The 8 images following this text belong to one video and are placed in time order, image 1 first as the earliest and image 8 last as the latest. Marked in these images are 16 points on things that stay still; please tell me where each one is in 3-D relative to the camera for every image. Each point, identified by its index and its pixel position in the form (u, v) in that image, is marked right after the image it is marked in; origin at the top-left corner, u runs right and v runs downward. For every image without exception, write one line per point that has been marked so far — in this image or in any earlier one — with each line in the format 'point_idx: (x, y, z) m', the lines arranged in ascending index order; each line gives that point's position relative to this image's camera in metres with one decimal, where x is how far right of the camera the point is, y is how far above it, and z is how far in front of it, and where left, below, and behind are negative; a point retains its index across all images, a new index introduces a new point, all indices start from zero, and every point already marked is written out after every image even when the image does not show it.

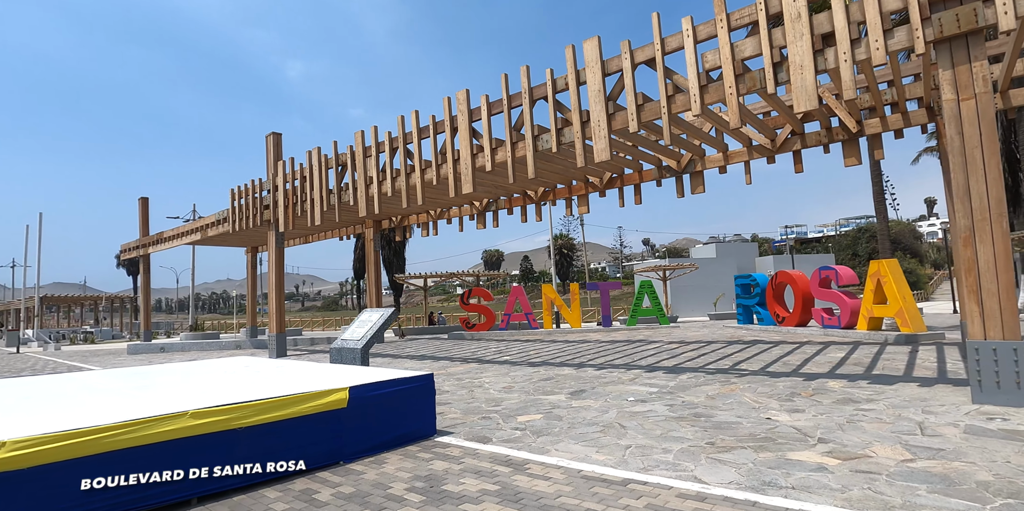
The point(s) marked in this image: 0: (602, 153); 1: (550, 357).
0: (+1.5, +1.7, +8.7) m
1: (+0.9, -2.3, +12.3) m
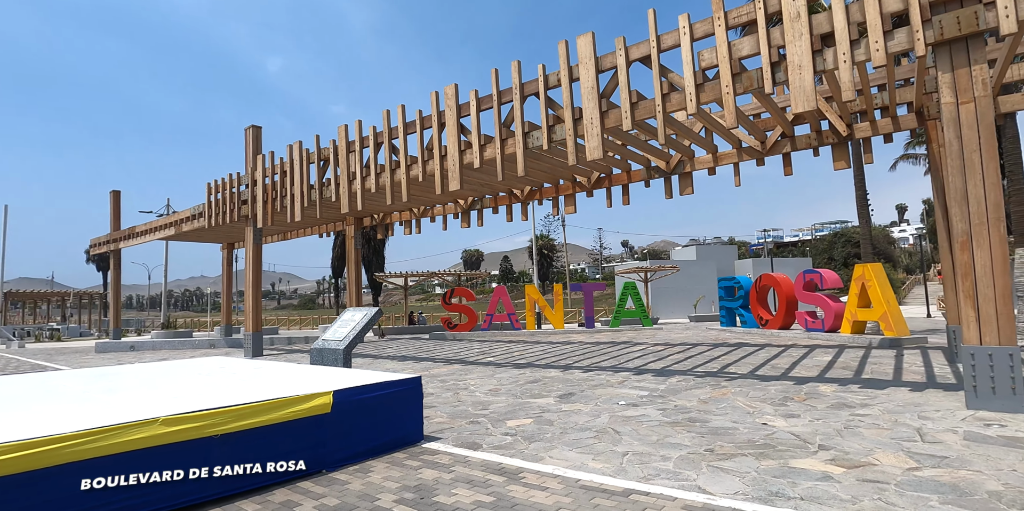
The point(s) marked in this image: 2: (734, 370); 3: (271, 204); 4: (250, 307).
0: (+1.3, +1.7, +8.6) m
1: (+0.5, -2.3, +12.1) m
2: (+3.9, -2.0, +9.3) m
3: (-6.7, +1.4, +14.7) m
4: (-7.8, -1.5, +15.7) m
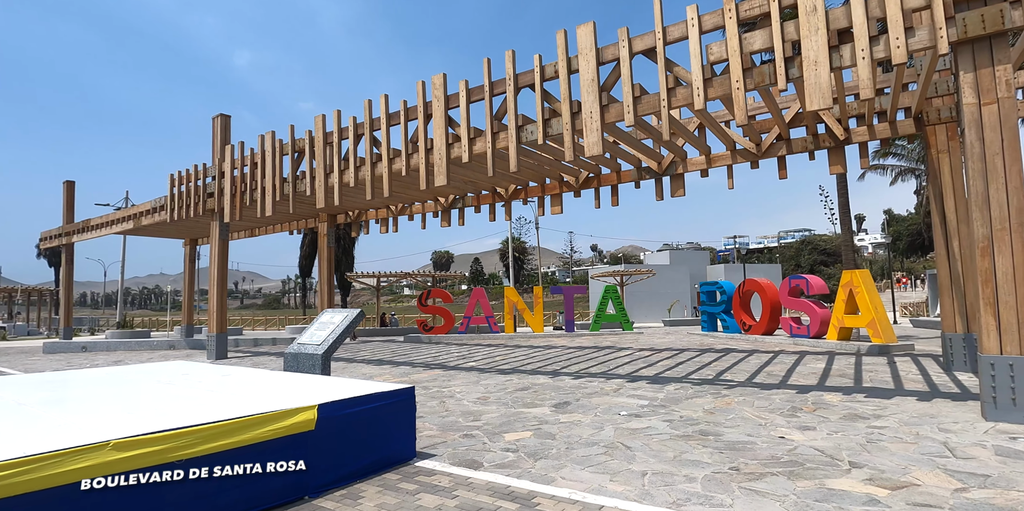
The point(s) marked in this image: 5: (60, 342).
0: (+1.2, +1.7, +8.1) m
1: (+0.2, -2.4, +11.6) m
2: (+3.7, -2.1, +9.0) m
3: (-7.1, +1.5, +13.8) m
4: (-8.3, -1.4, +14.8) m
5: (-16.0, -3.1, +18.8) m
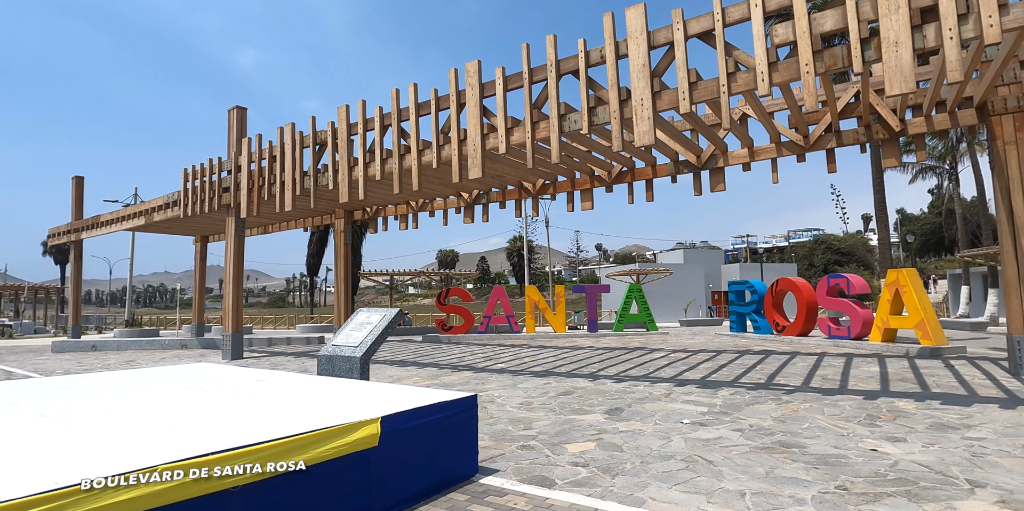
0: (+1.9, +1.7, +7.6) m
1: (+0.8, -2.3, +11.1) m
2: (+4.3, -2.0, +8.5) m
3: (-6.4, +1.6, +13.4) m
4: (-7.6, -1.3, +14.3) m
5: (-15.3, -2.9, +18.4) m
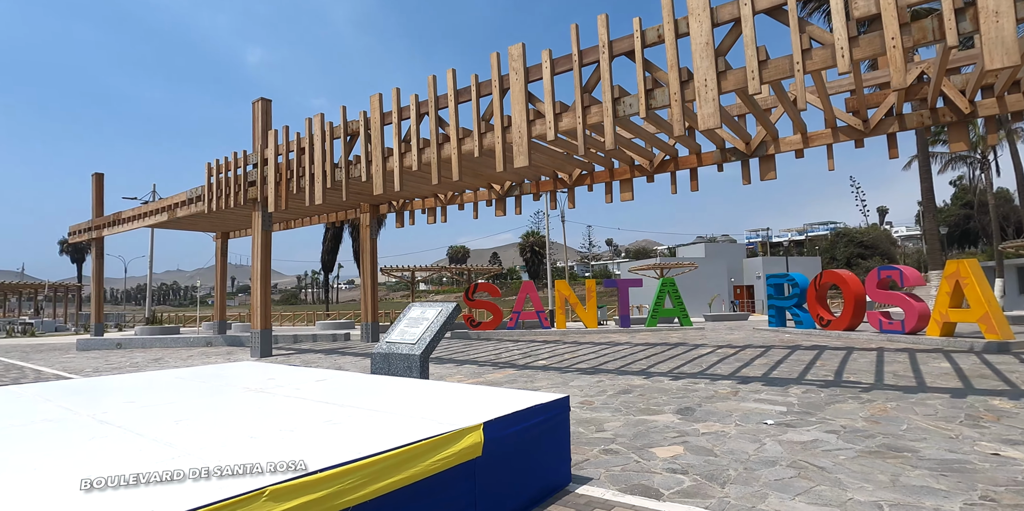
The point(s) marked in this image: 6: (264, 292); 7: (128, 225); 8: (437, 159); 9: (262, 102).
0: (+2.6, +1.8, +7.2) m
1: (+1.7, -2.1, +10.7) m
2: (+5.1, -1.8, +8.0) m
3: (-5.6, +1.7, +13.0) m
4: (-6.7, -1.2, +14.0) m
5: (-14.3, -2.9, +18.3) m
6: (-6.6, -1.0, +14.0) m
7: (-13.8, +1.1, +19.1) m
8: (-1.4, +1.8, +10.0) m
9: (-6.7, +4.1, +14.2) m
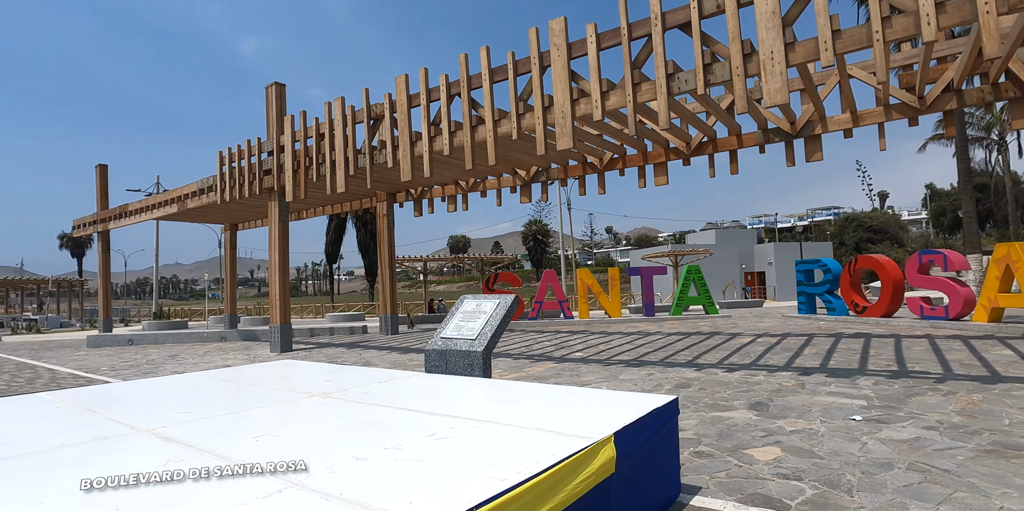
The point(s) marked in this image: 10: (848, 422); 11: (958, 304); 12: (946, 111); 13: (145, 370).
0: (+3.3, +2.0, +6.7) m
1: (+2.4, -1.9, +10.3) m
2: (+5.8, -1.6, +7.7) m
3: (-4.9, +1.9, +12.6) m
4: (-6.1, -1.0, +13.6) m
5: (-13.7, -2.6, +17.9) m
6: (-5.9, -0.8, +13.6) m
7: (-13.2, +1.3, +18.6) m
8: (-0.7, +2.0, +9.6) m
9: (-6.1, +4.3, +13.7) m
10: (+3.4, -1.7, +5.4) m
11: (+9.5, -1.0, +11.4) m
12: (+7.4, +2.5, +9.0) m
13: (-7.8, -2.4, +11.3) m
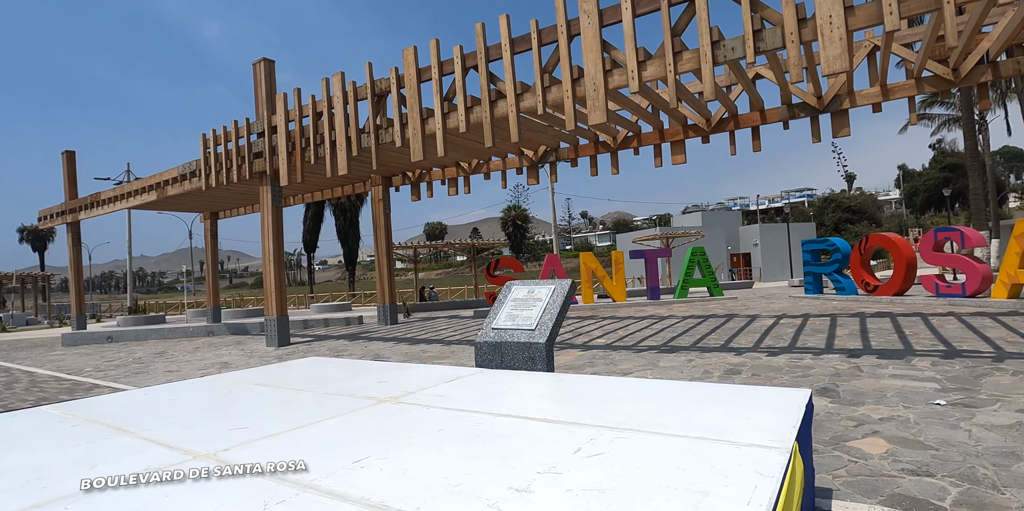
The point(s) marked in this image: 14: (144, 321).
0: (+3.8, +2.3, +6.3) m
1: (+2.8, -1.5, +10.0) m
2: (+6.3, -1.3, +7.5) m
3: (-4.7, +2.2, +11.8) m
4: (-5.8, -0.7, +12.8) m
5: (-13.6, -2.4, +16.8) m
6: (-5.7, -0.5, +12.8) m
7: (-13.2, +1.6, +17.4) m
8: (-0.4, +2.3, +8.9) m
9: (-5.9, +4.6, +12.8) m
10: (+4.0, -1.4, +5.1) m
11: (+9.8, -0.5, +11.3) m
12: (+7.7, +2.9, +8.8) m
13: (-7.4, -2.2, +10.5) m
14: (-13.5, -2.4, +19.5) m
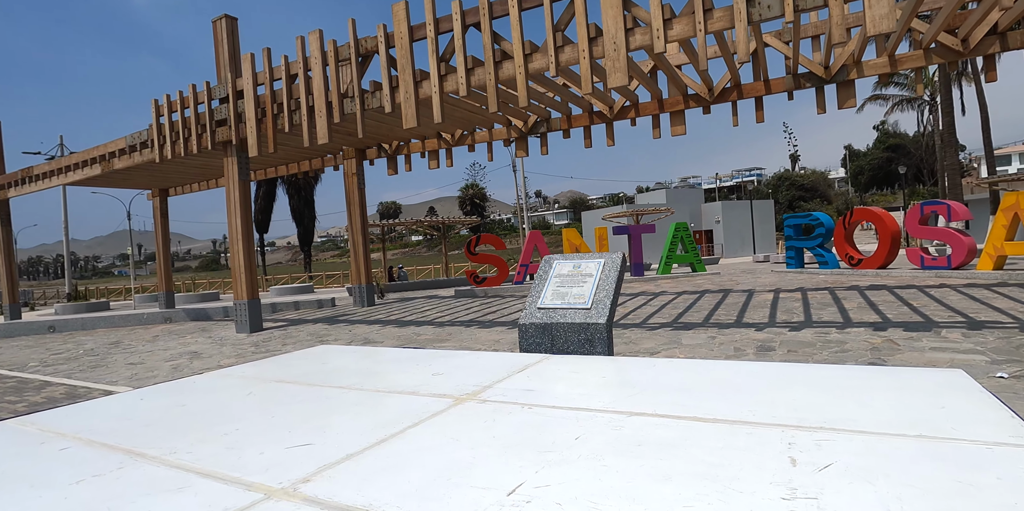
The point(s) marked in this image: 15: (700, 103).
0: (+4.1, +2.6, +6.0) m
1: (+2.8, -1.1, +9.6) m
2: (+6.6, -0.9, +7.4) m
3: (-4.8, +2.6, +10.7) m
4: (-6.0, -0.2, +11.7) m
5: (-14.1, -1.9, +15.1) m
6: (-5.9, 0.0, +11.8) m
7: (-13.8, +2.2, +15.6) m
8: (-0.3, +2.7, +8.2) m
9: (-6.2, +5.0, +11.5) m
10: (+4.4, -1.1, +4.9) m
11: (+9.7, +0.1, +11.6) m
12: (+7.8, +3.3, +8.7) m
13: (-7.4, -1.9, +9.3) m
14: (-14.2, -1.8, +17.8) m
15: (+3.7, +3.0, +10.6) m
